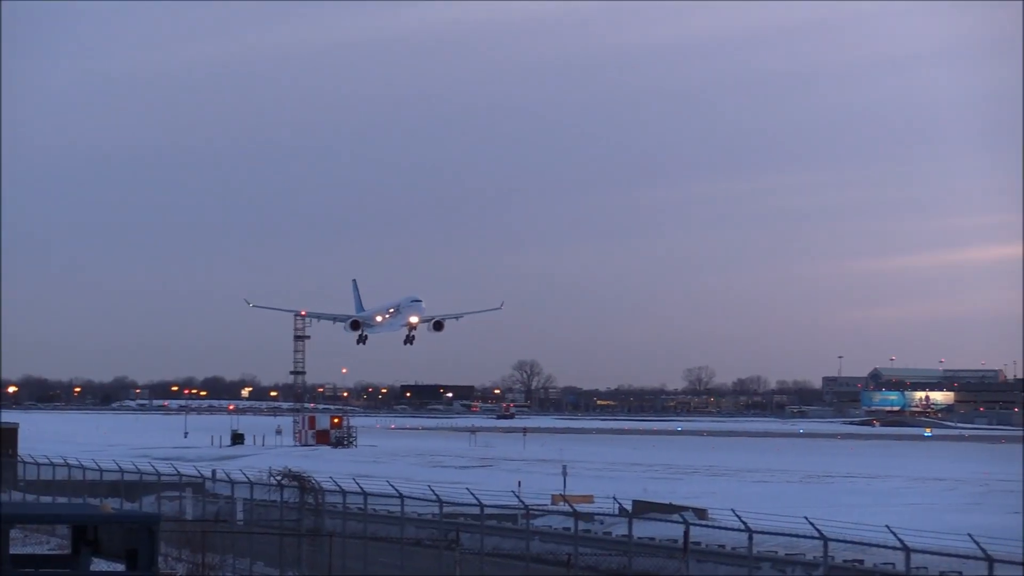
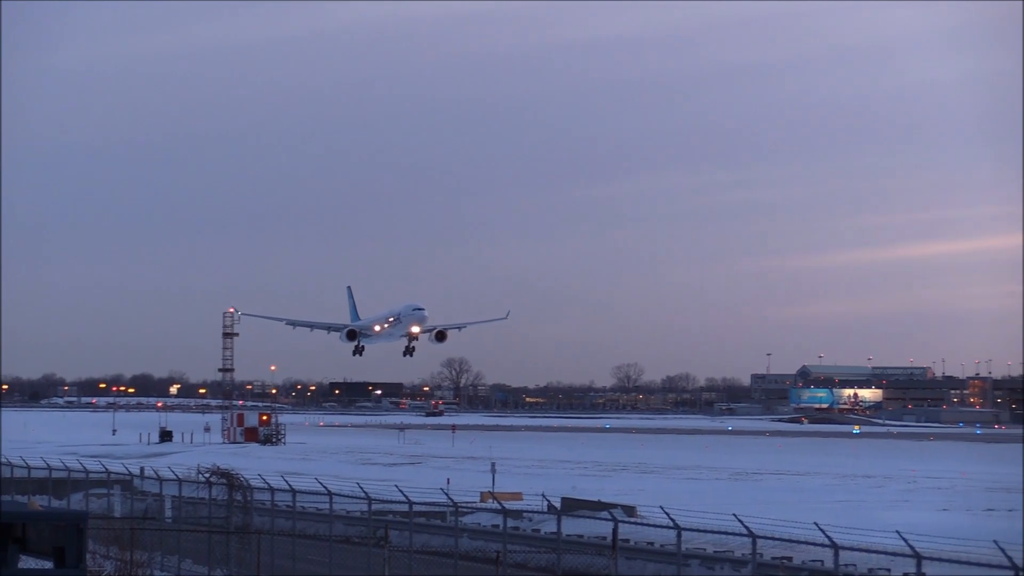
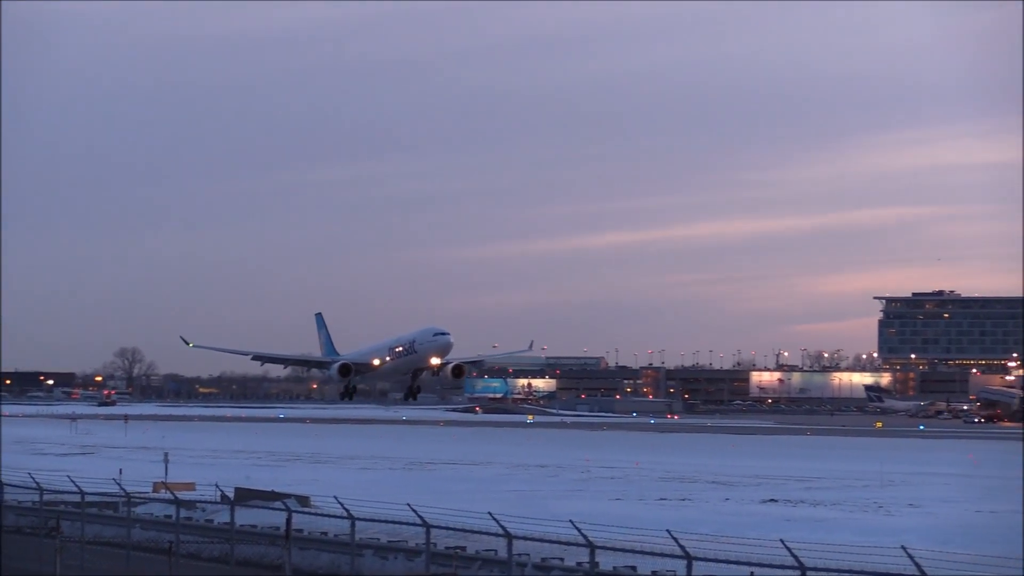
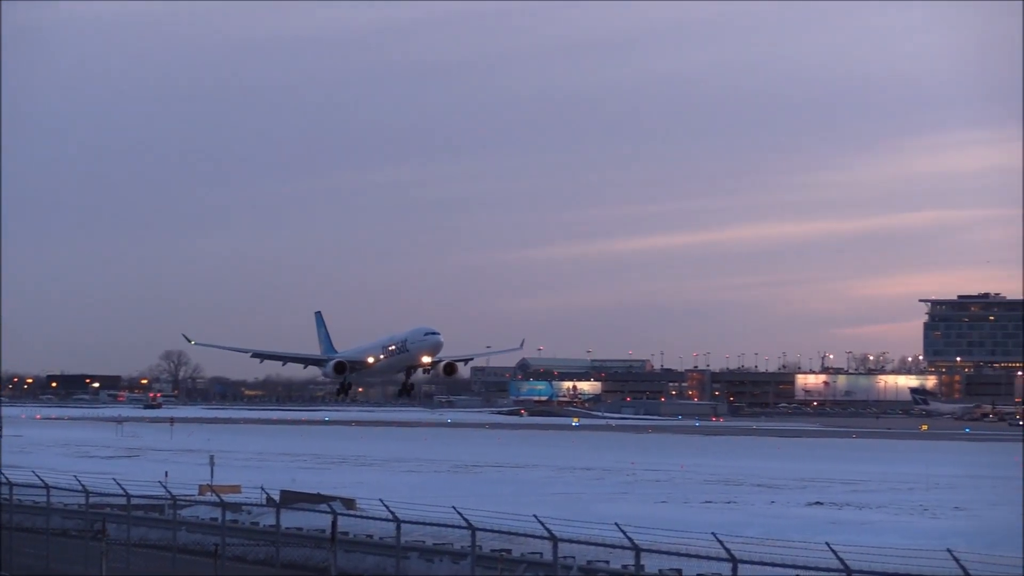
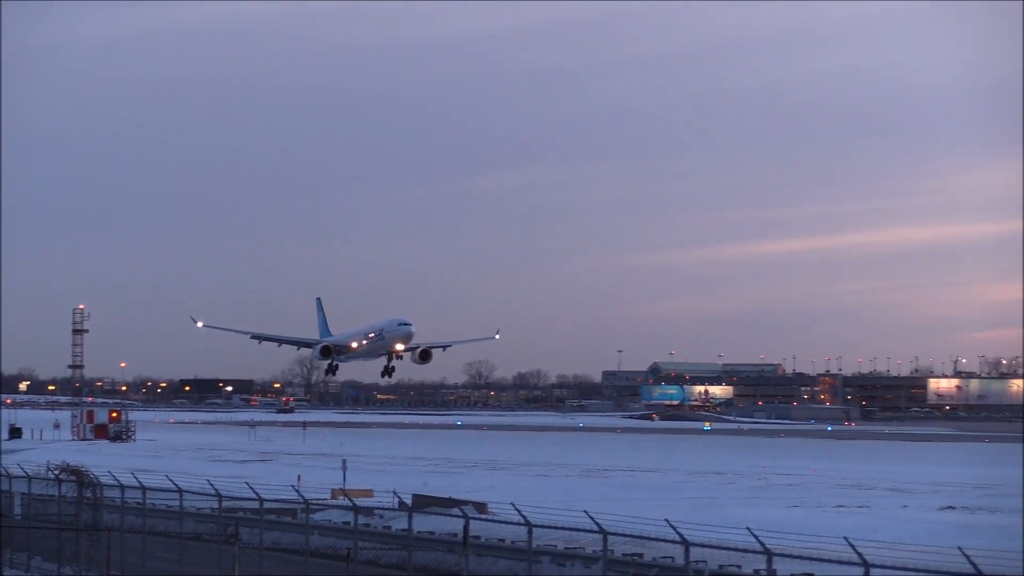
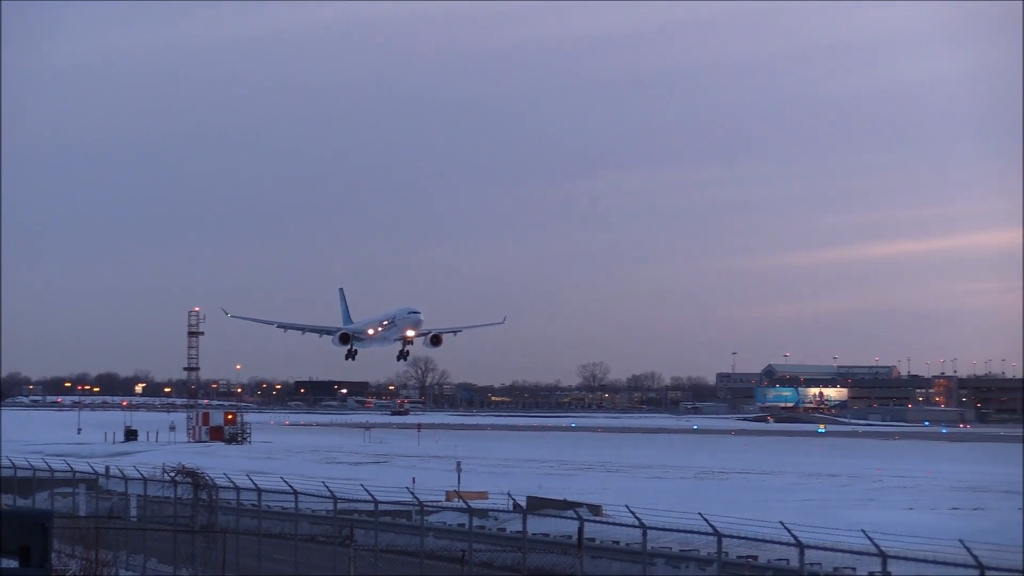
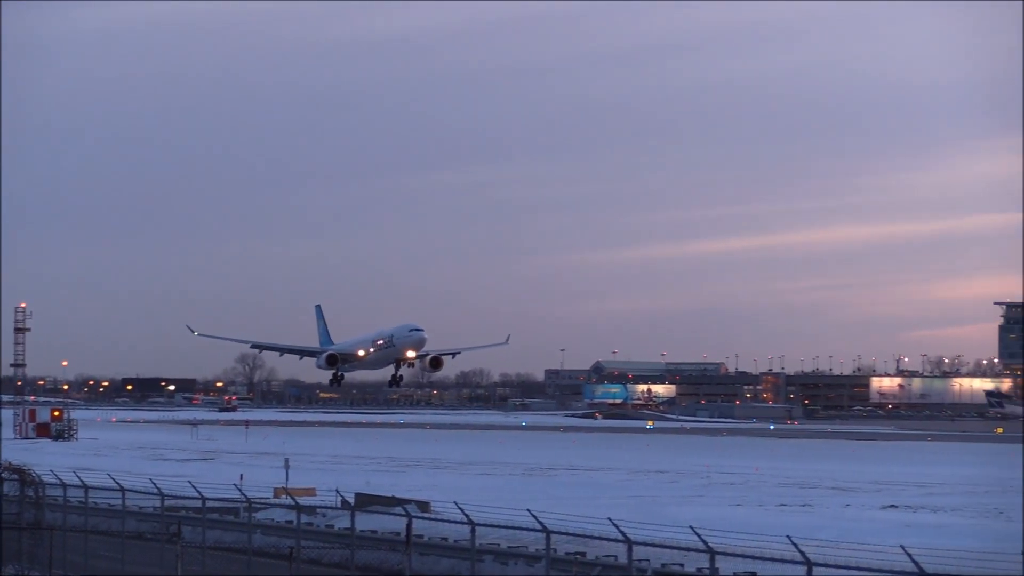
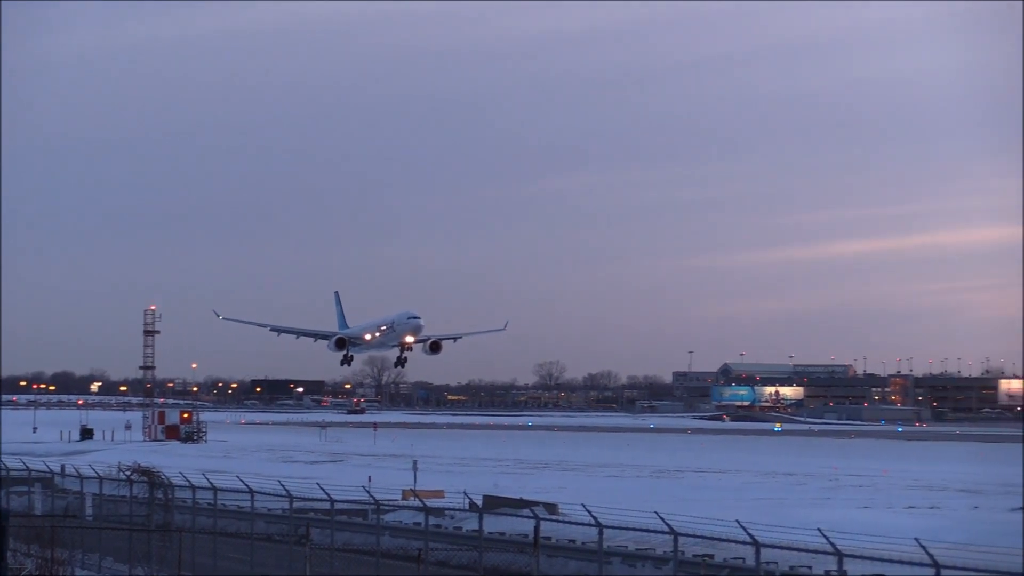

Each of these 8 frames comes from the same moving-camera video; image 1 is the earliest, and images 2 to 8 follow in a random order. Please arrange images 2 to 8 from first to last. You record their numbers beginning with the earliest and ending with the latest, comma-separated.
2, 6, 8, 5, 7, 4, 3
